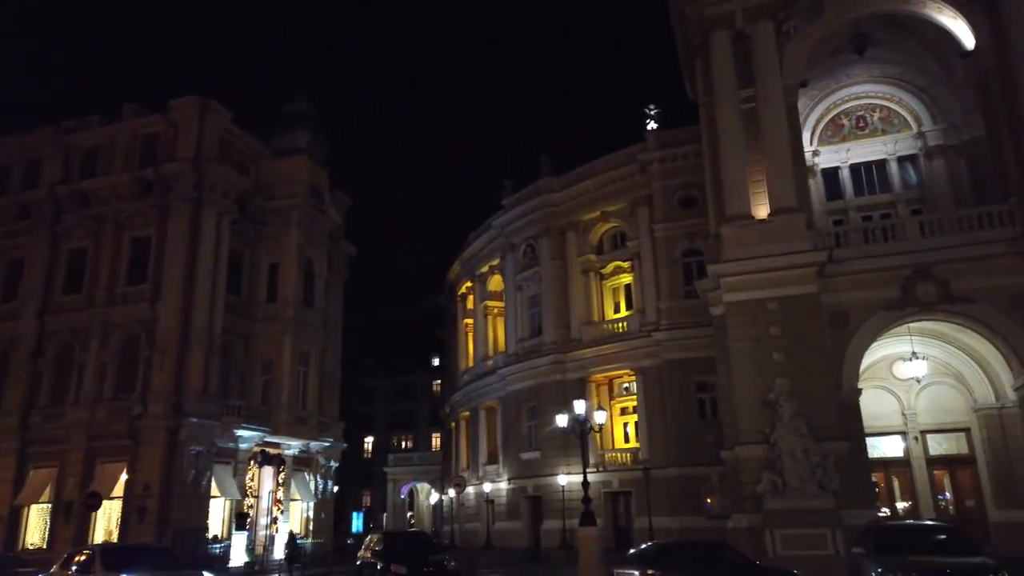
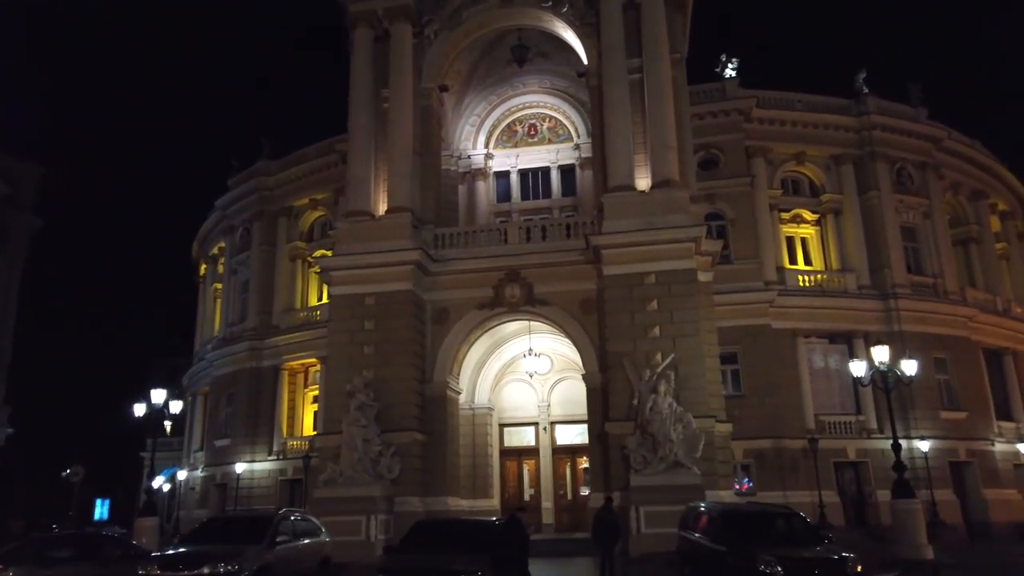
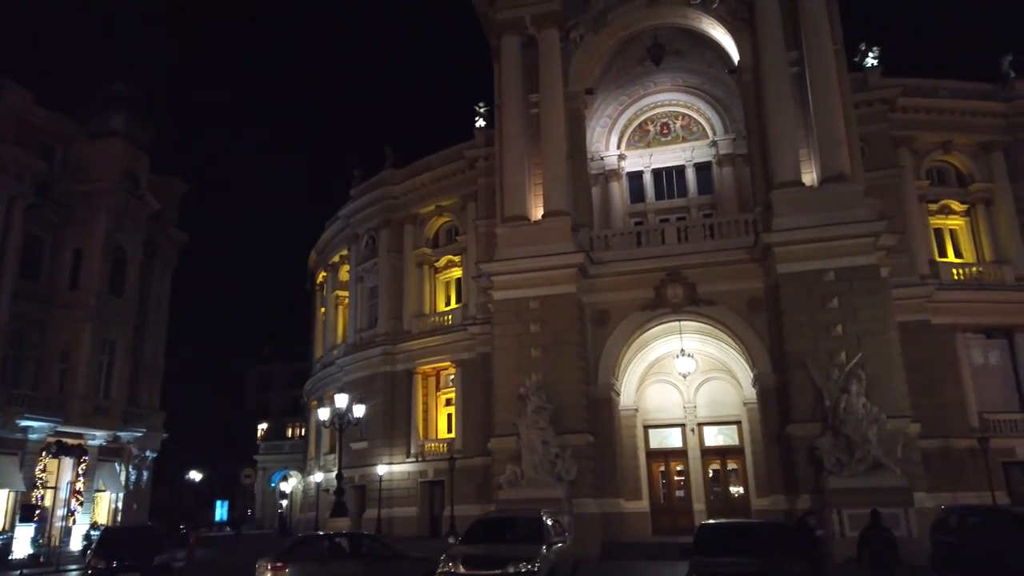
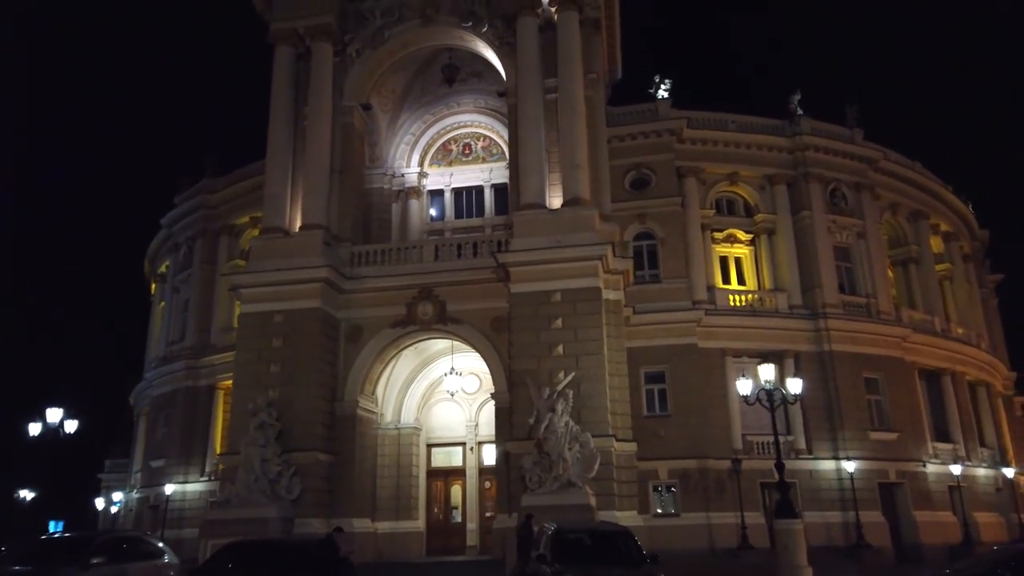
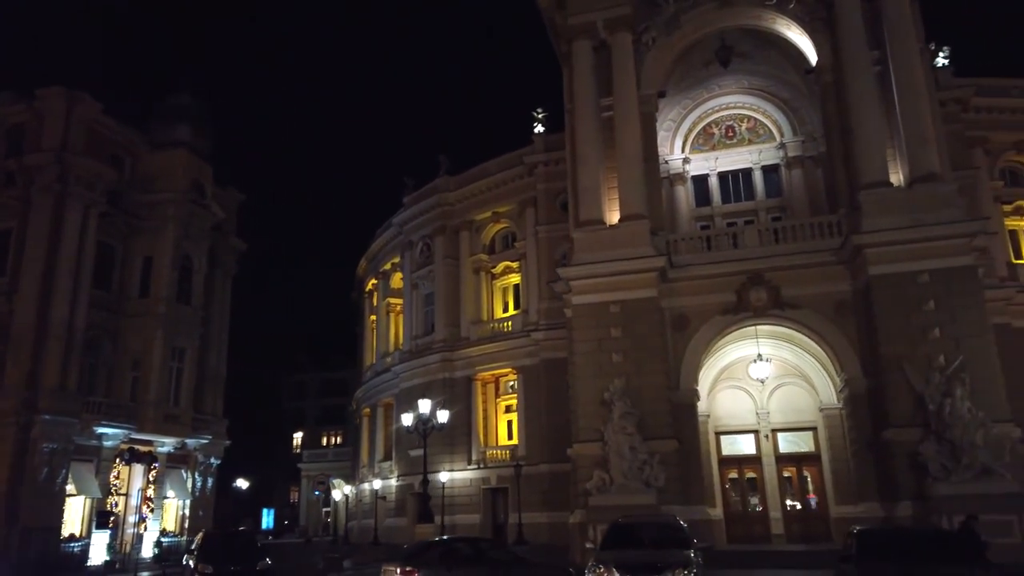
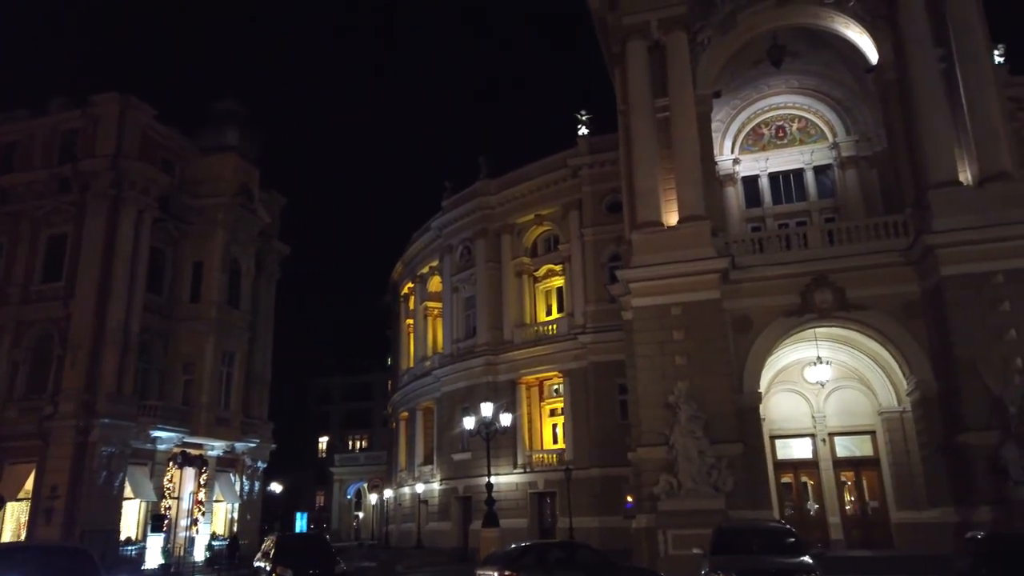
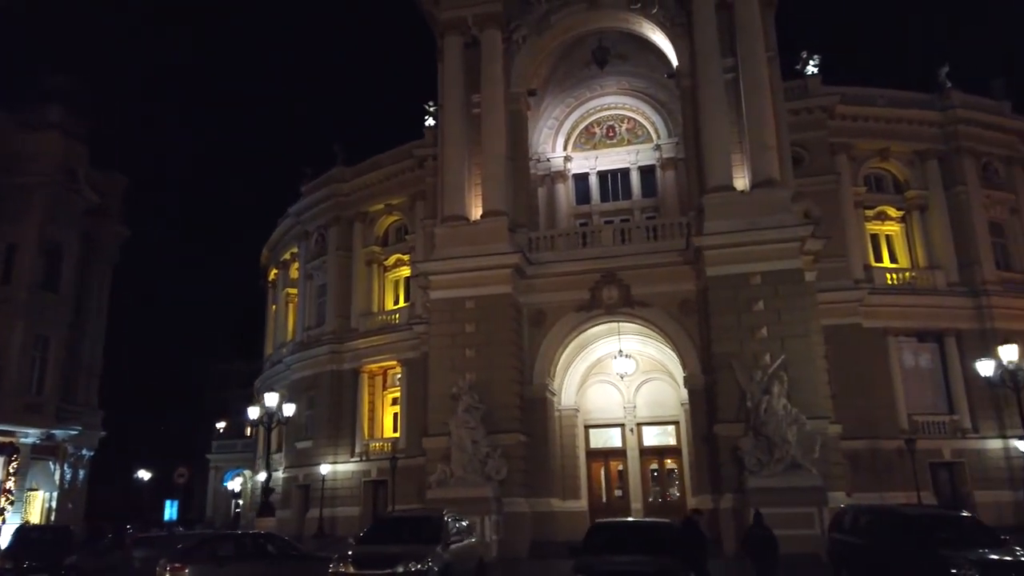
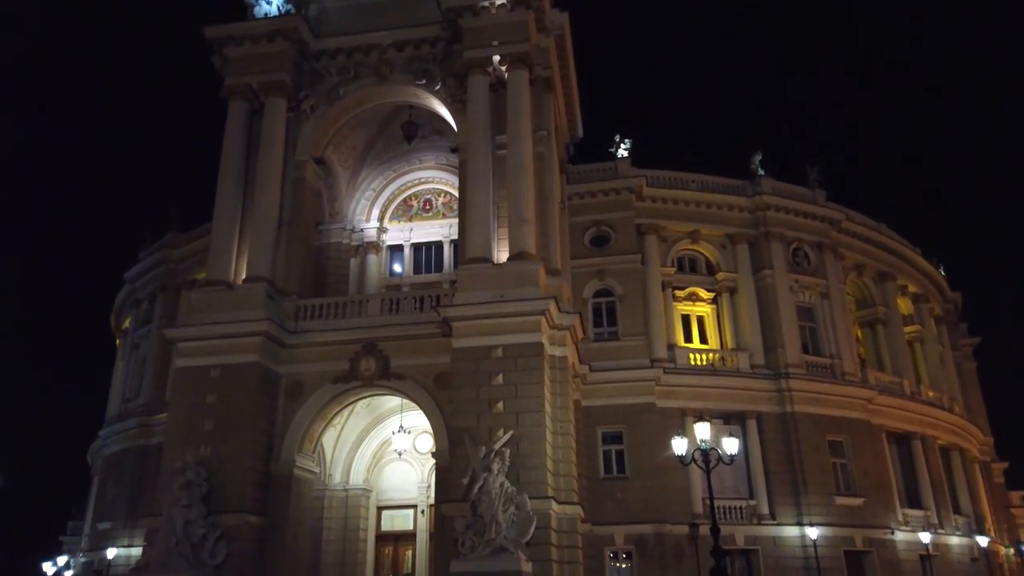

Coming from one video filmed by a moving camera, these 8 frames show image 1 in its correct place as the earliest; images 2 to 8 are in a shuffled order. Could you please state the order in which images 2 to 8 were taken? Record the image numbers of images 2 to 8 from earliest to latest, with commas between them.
6, 5, 3, 7, 2, 4, 8
